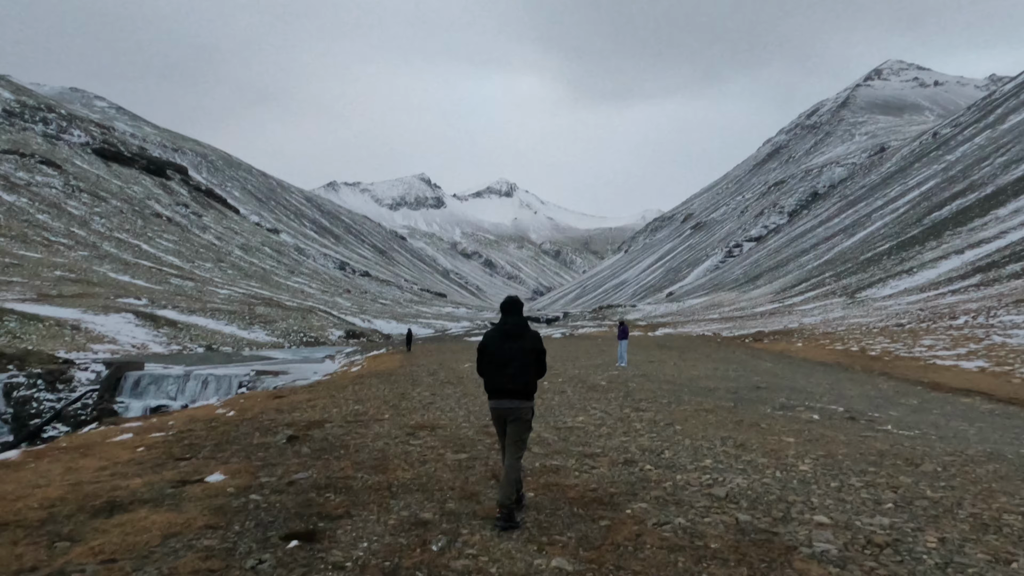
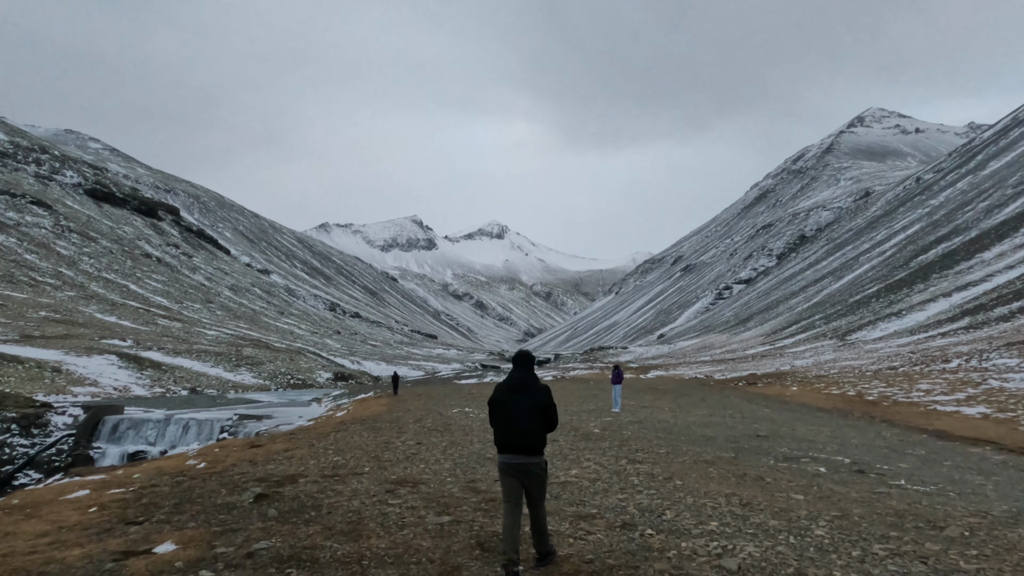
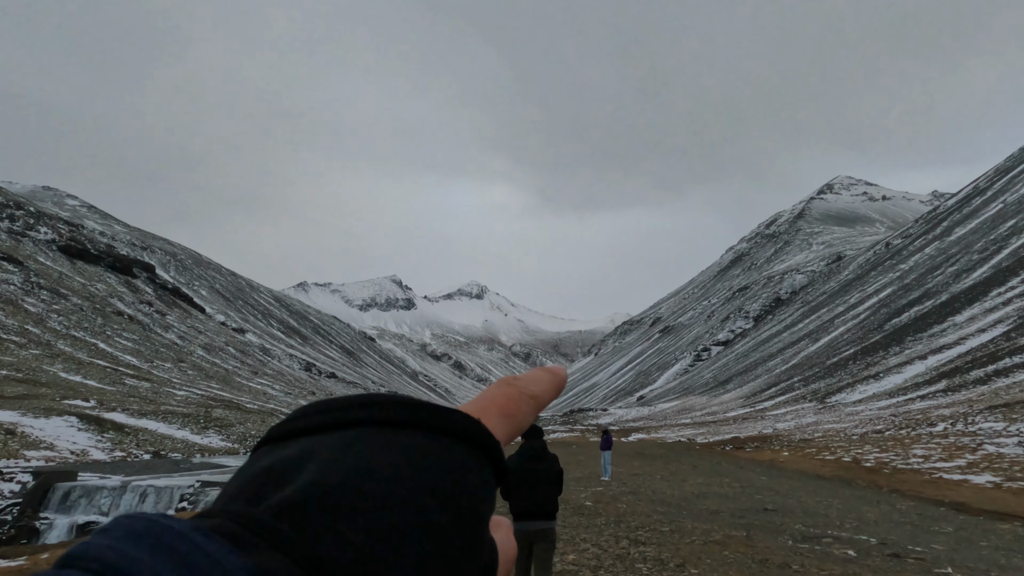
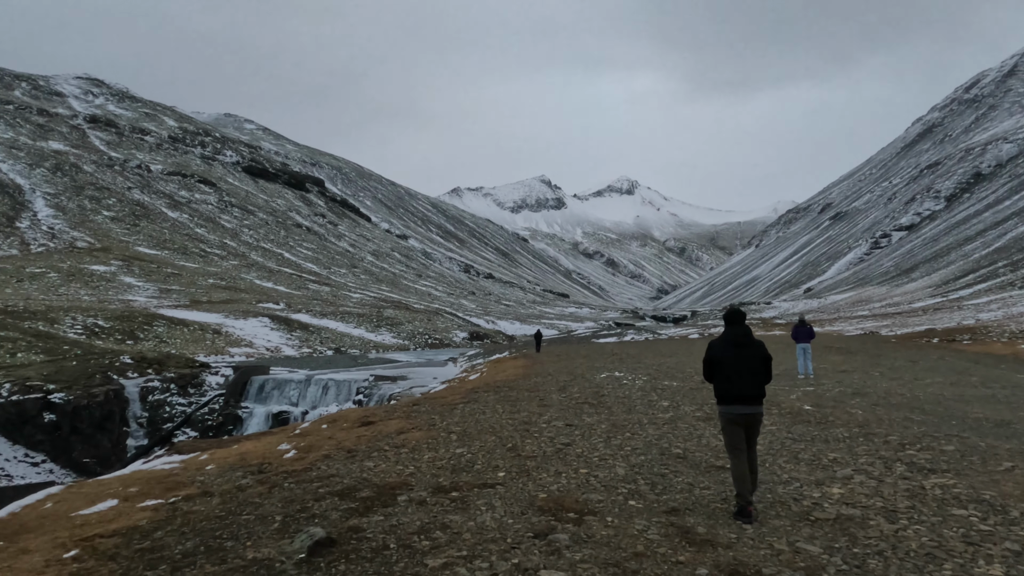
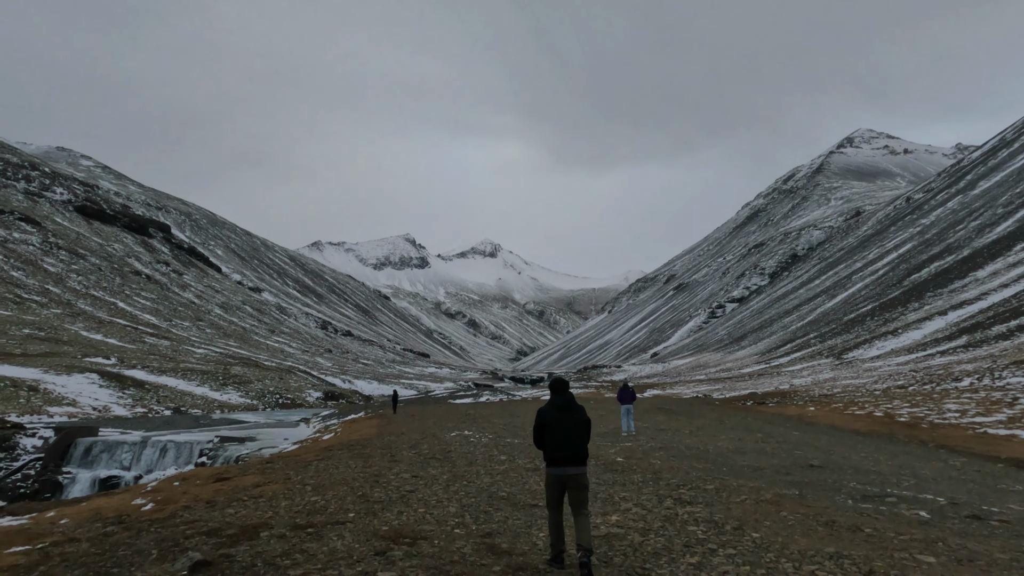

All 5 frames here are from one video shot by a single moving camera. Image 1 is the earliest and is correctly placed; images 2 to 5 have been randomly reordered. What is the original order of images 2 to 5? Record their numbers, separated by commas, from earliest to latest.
2, 3, 5, 4
